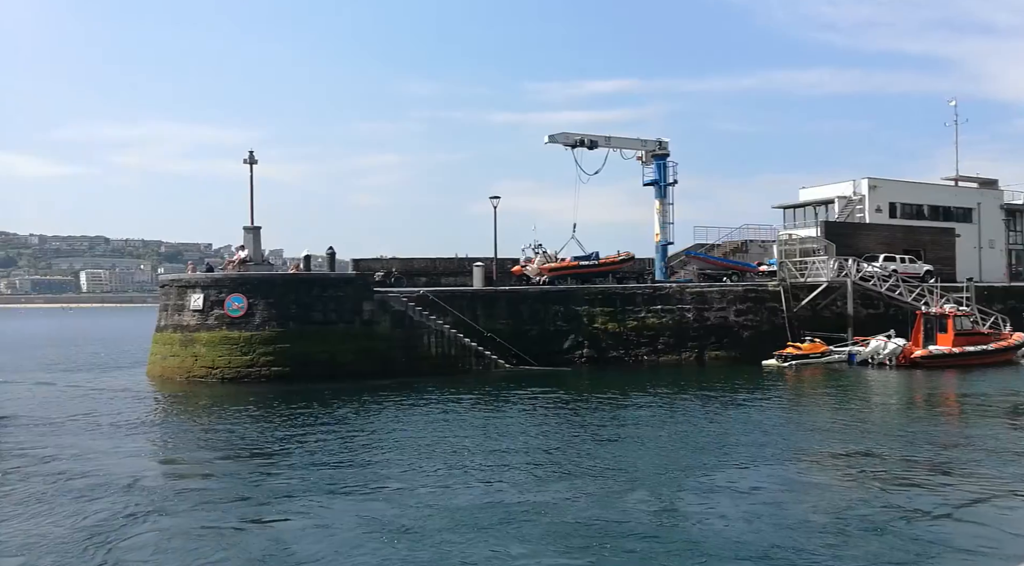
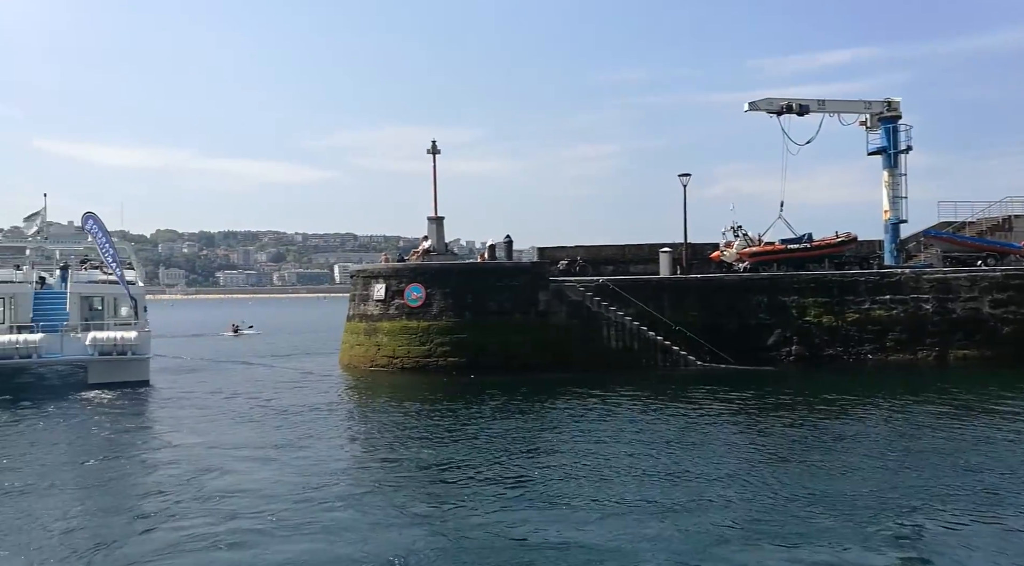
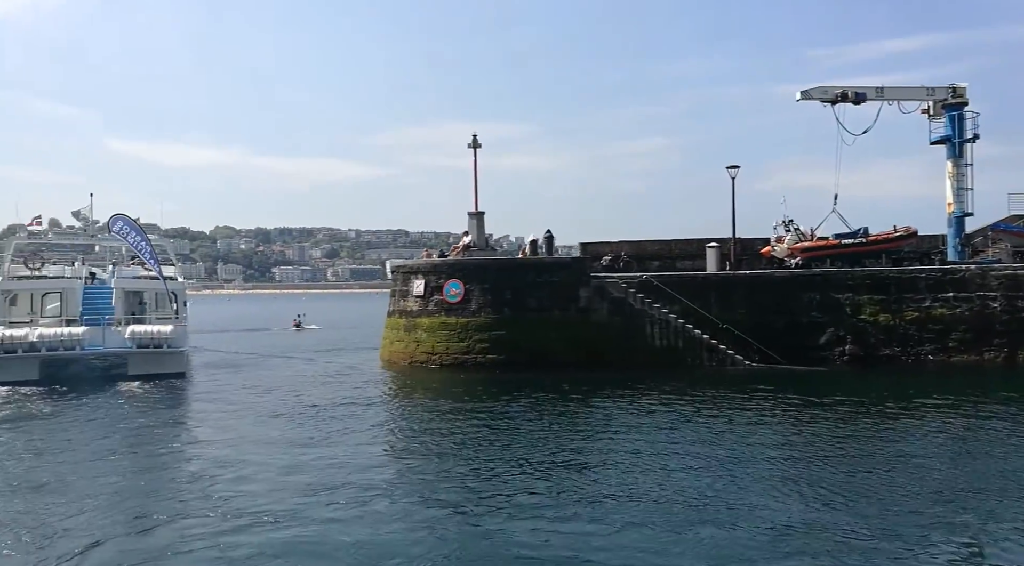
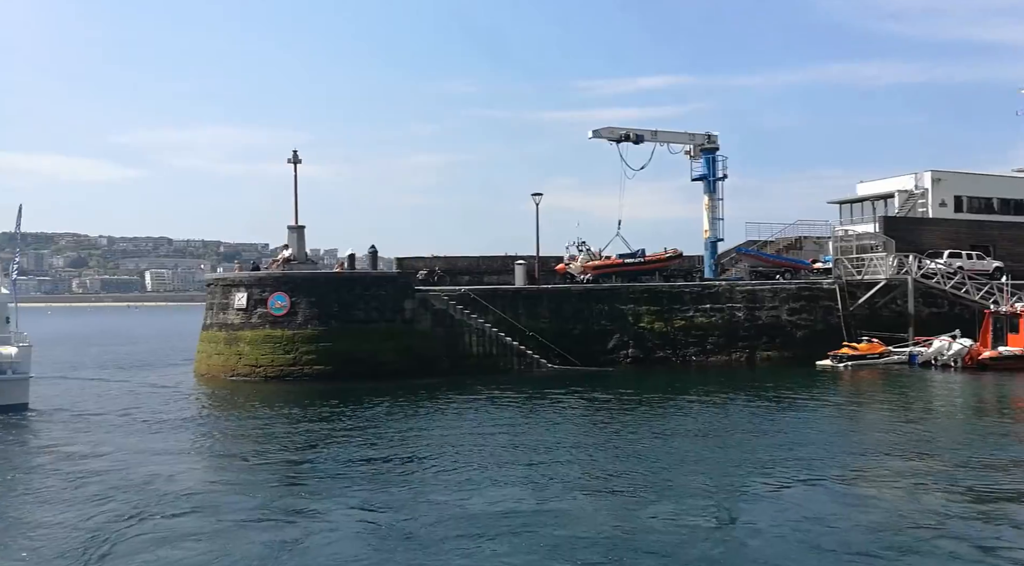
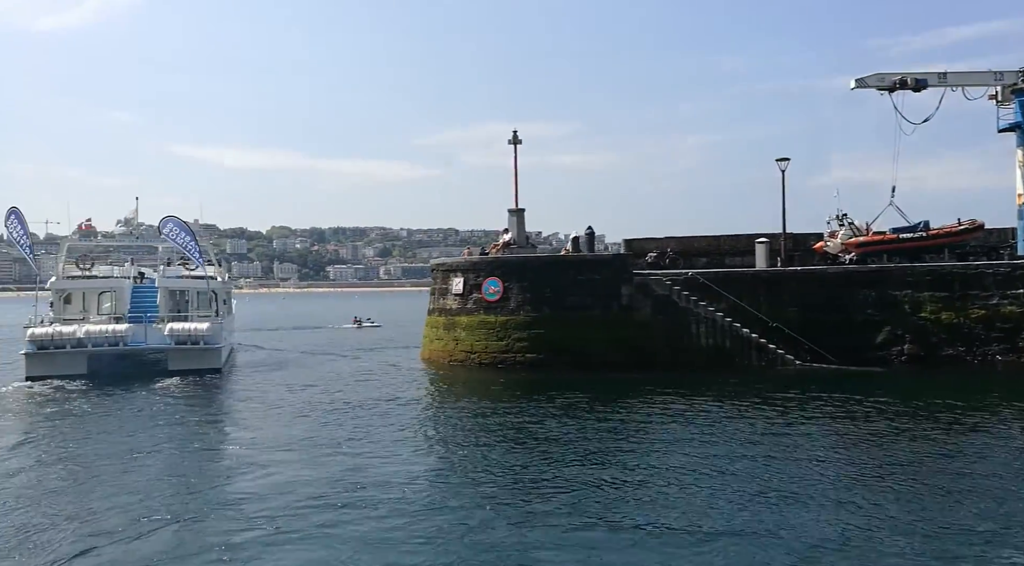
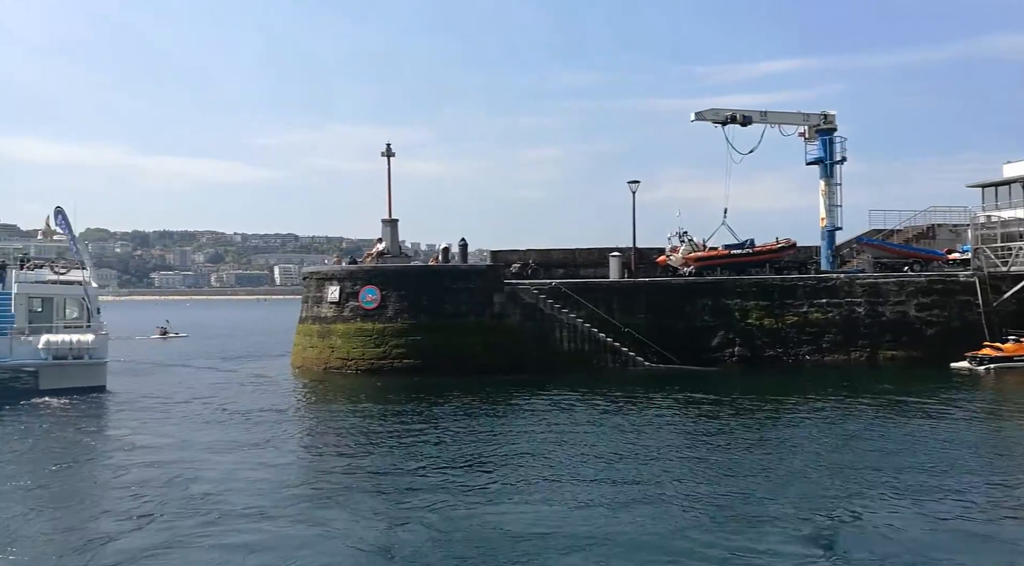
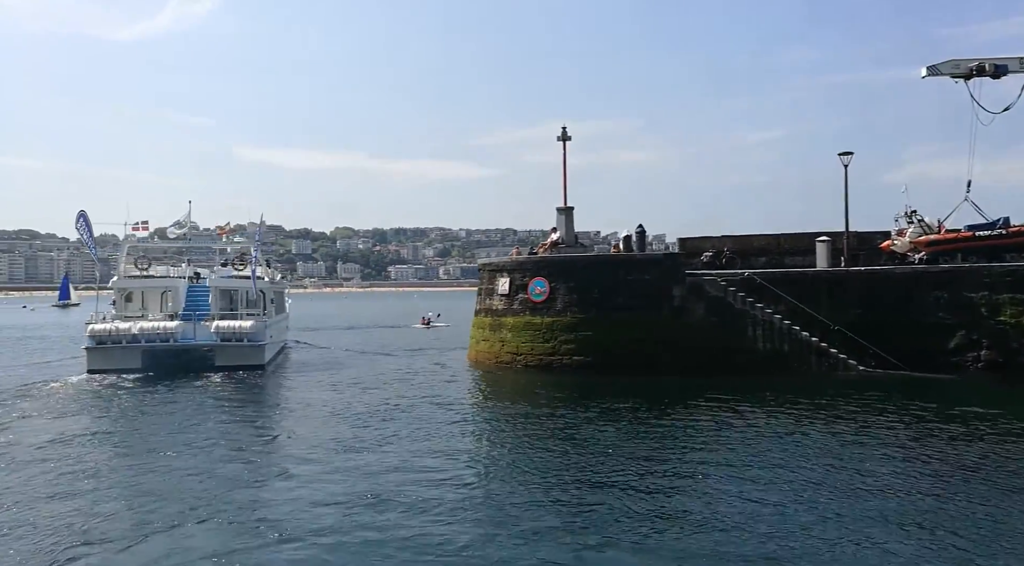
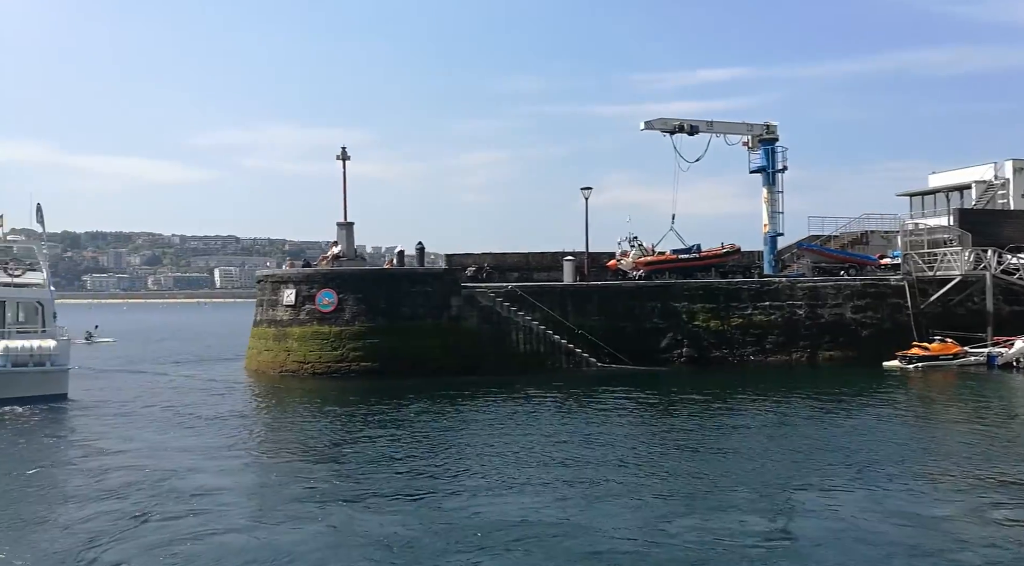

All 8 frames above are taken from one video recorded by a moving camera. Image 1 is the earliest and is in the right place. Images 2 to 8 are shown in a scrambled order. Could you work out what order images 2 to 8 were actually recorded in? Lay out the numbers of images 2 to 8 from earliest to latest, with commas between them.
4, 8, 6, 2, 3, 5, 7
